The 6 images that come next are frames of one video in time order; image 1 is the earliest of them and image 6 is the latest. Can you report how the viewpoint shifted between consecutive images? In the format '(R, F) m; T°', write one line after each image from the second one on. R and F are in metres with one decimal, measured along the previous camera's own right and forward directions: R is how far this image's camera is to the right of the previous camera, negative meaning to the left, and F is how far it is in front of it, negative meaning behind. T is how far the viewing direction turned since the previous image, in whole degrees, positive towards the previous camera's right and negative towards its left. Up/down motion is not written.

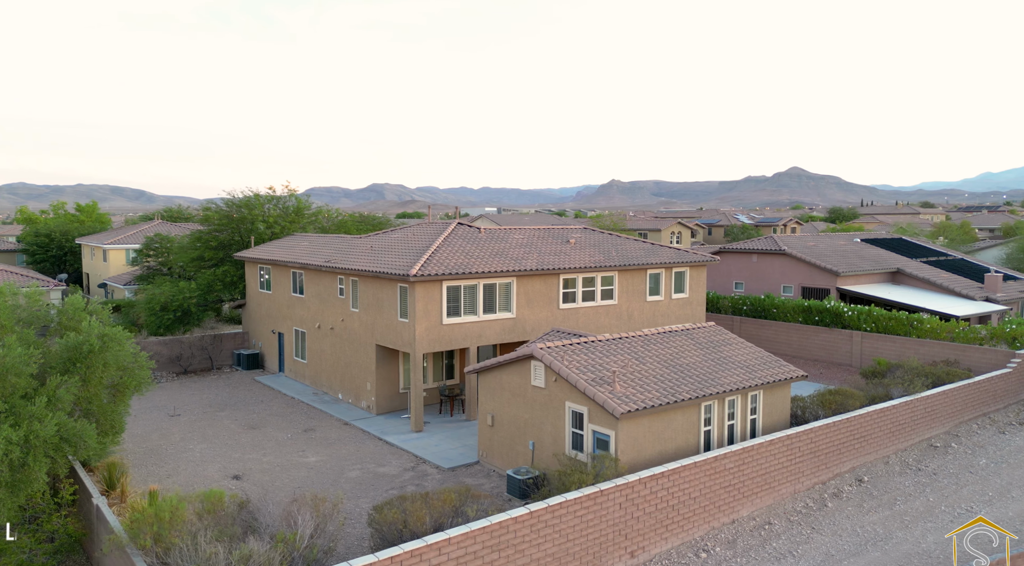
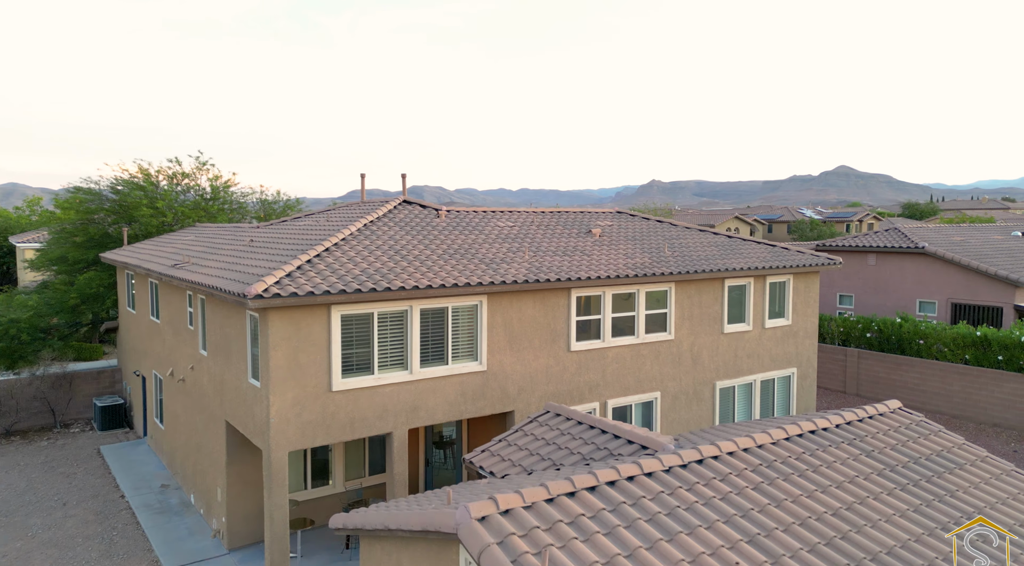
(+1.2, +11.8) m; -3°
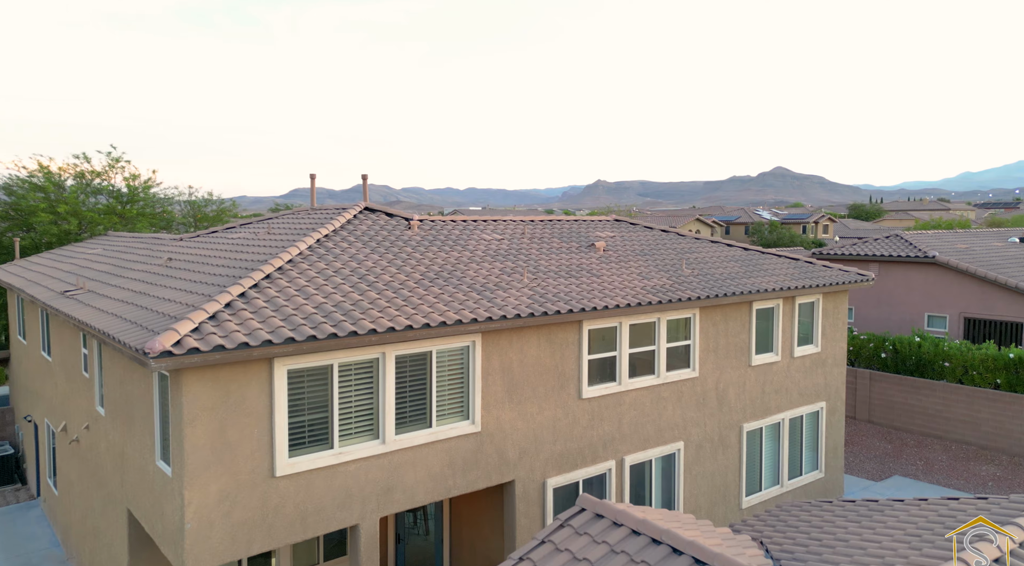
(-0.7, +3.2) m; +4°
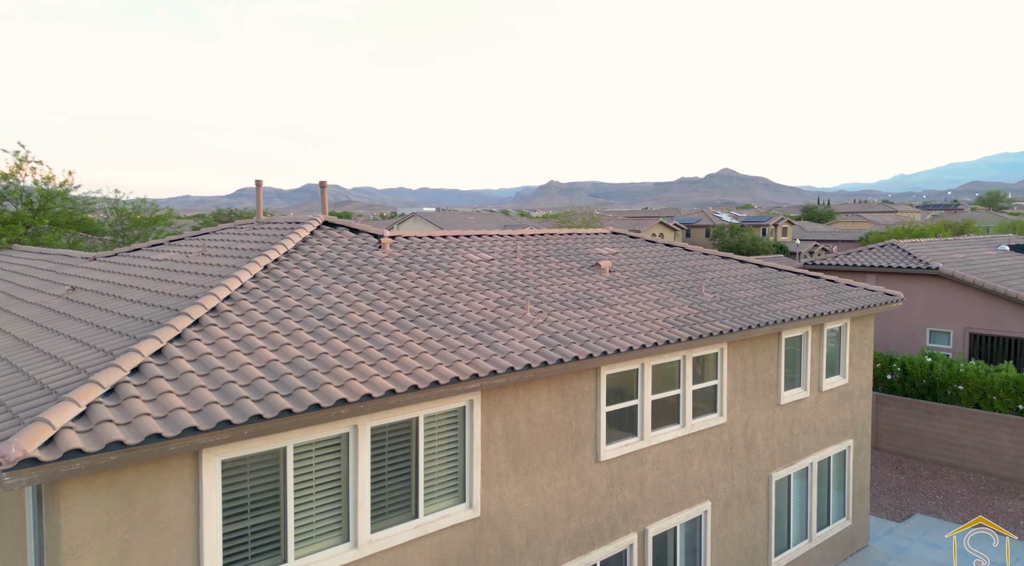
(-0.6, +2.3) m; +3°
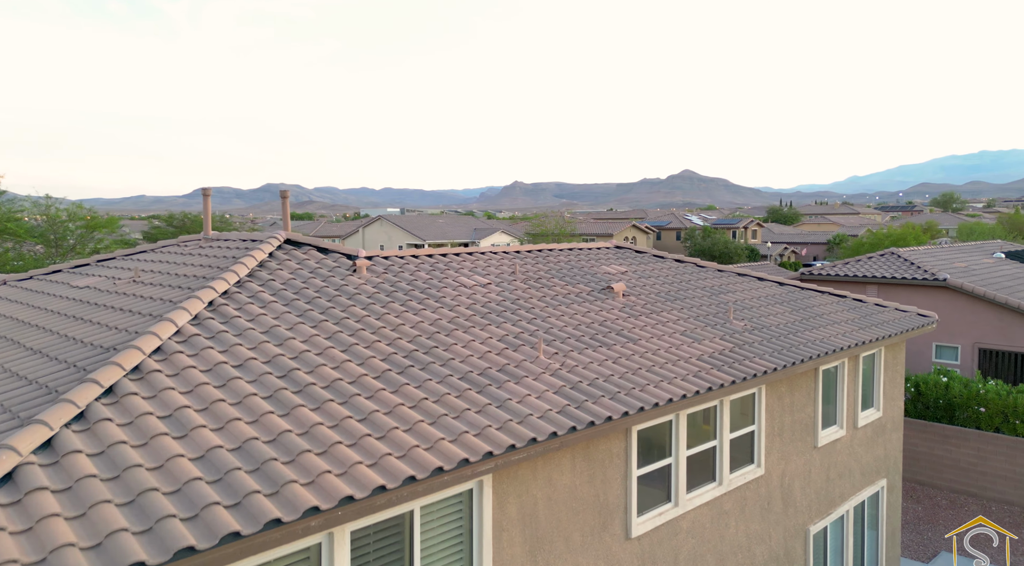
(-0.4, +1.8) m; +3°
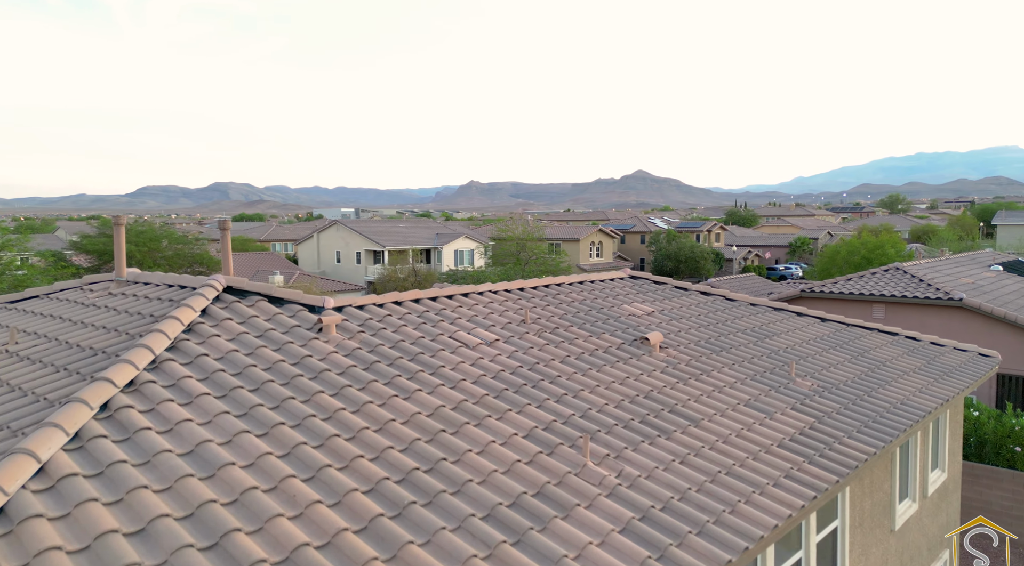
(-0.6, +2.3) m; +3°
